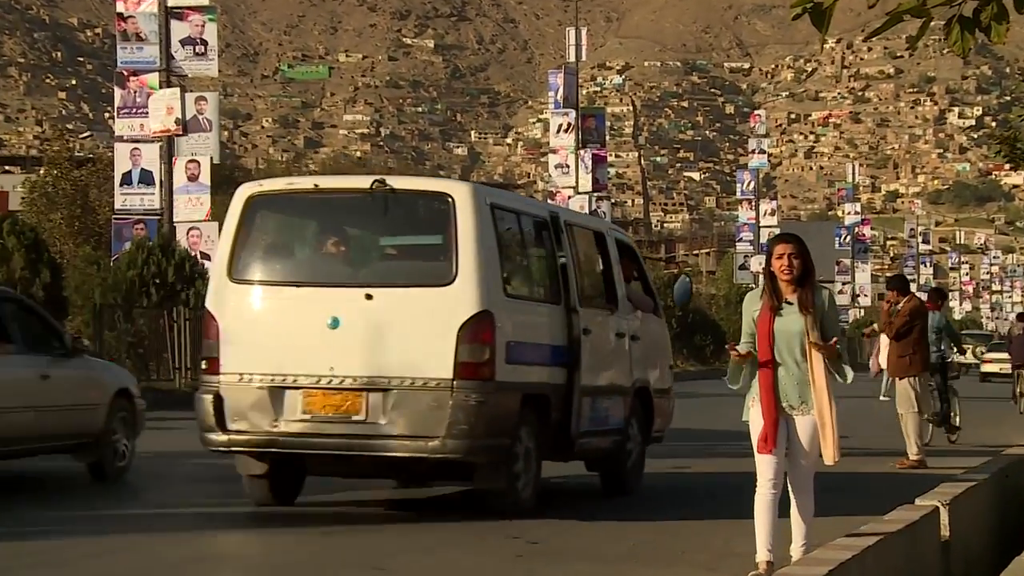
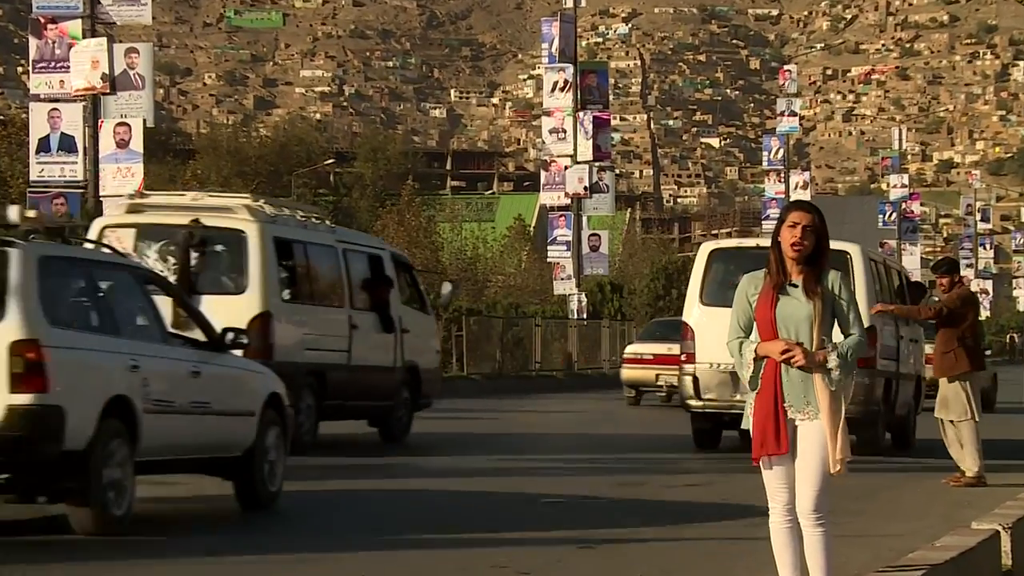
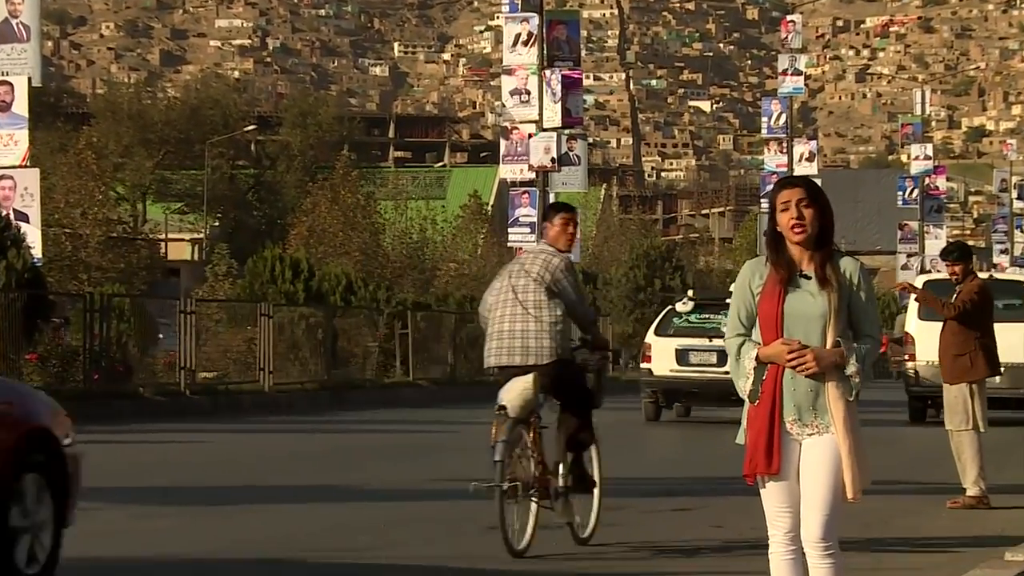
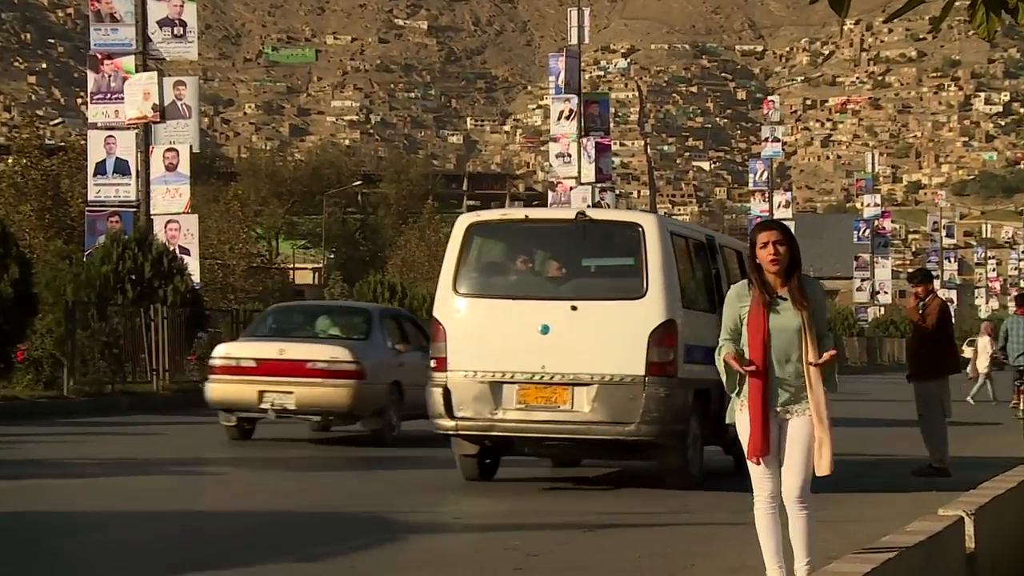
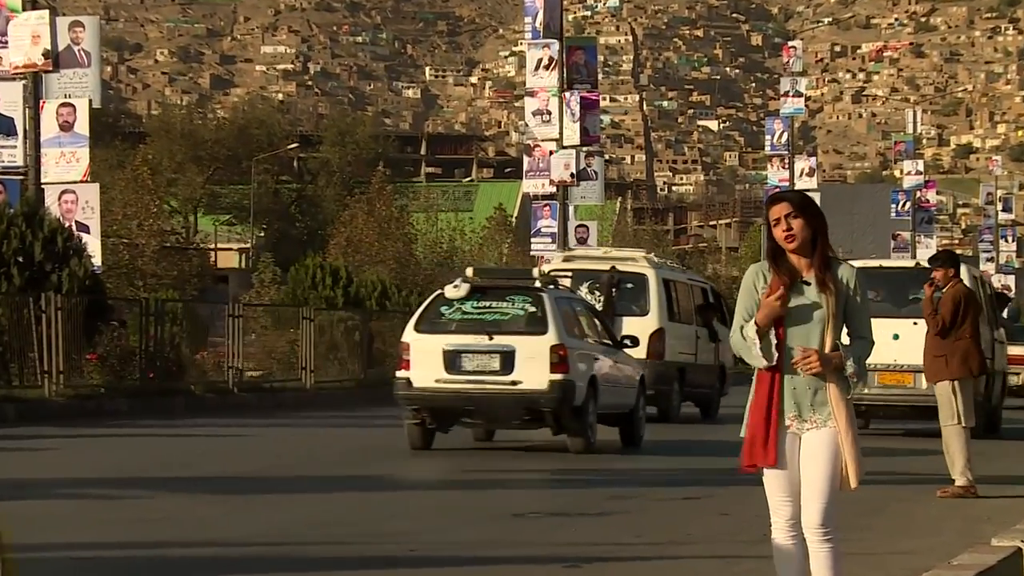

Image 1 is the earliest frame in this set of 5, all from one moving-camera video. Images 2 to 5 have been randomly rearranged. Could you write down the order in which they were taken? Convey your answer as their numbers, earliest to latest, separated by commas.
4, 2, 5, 3
